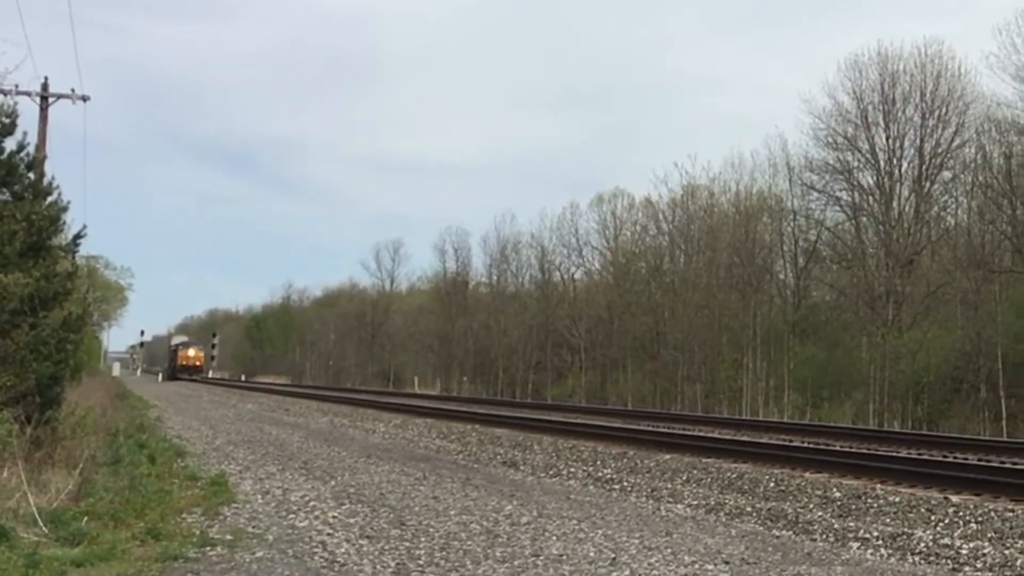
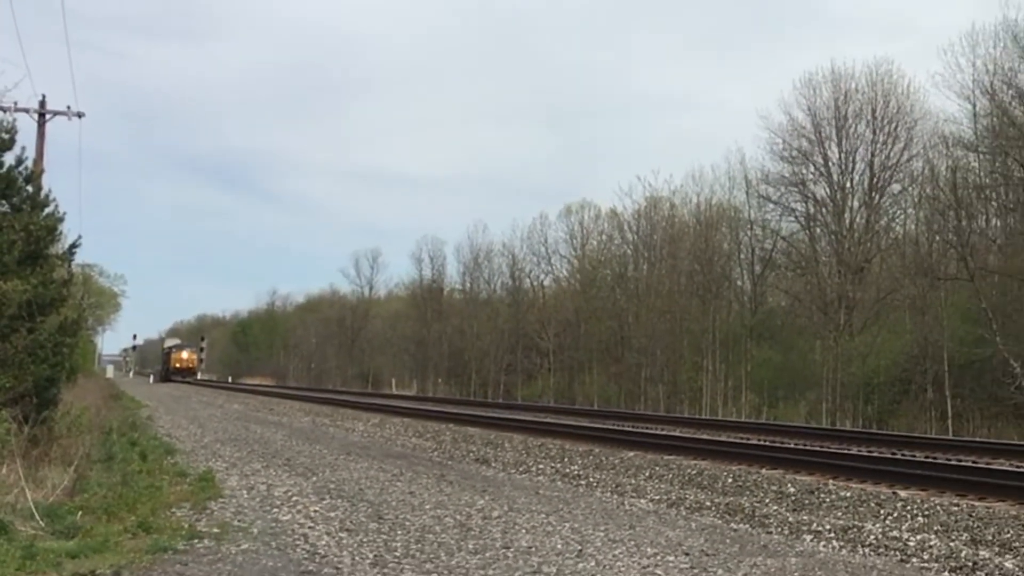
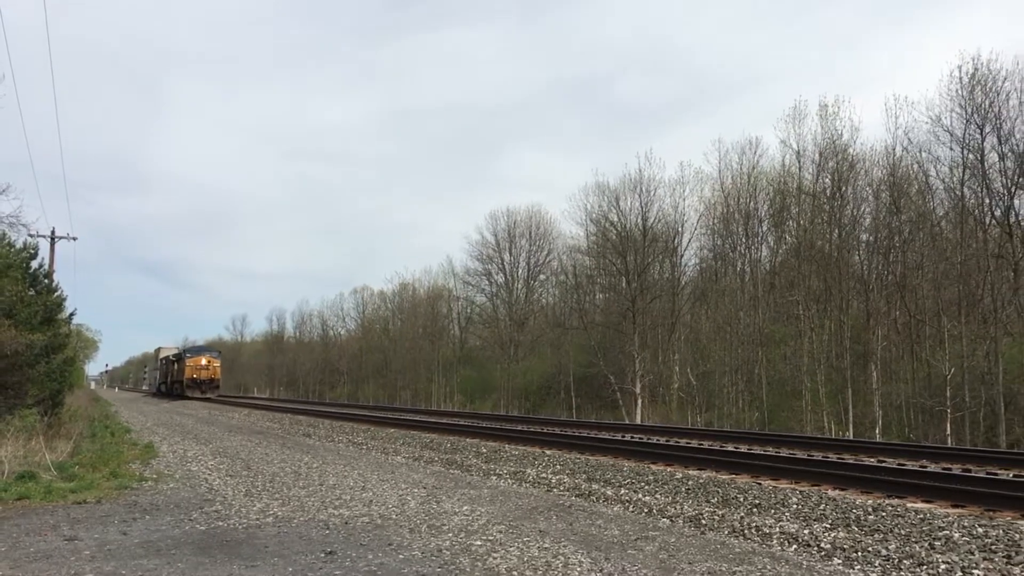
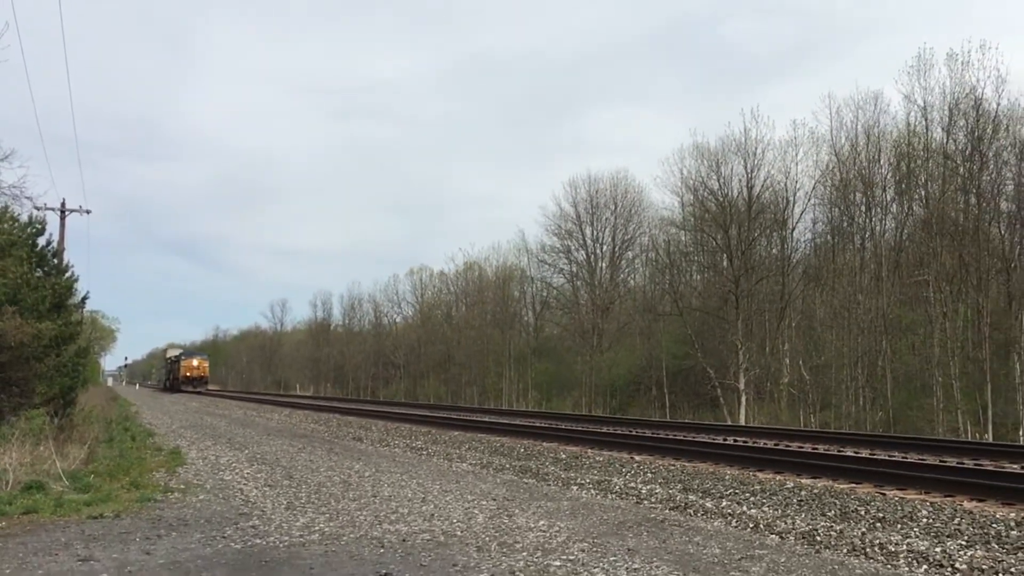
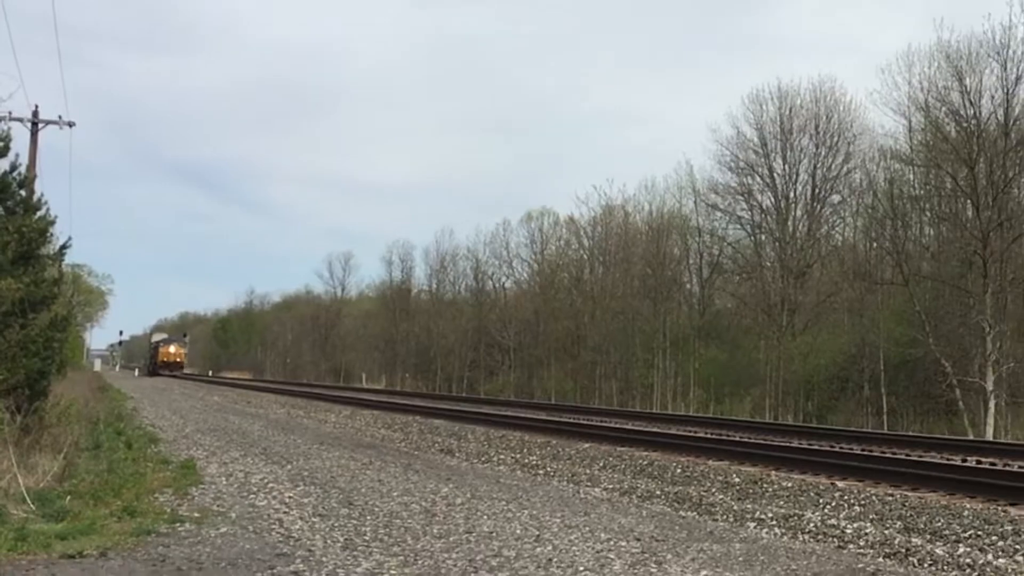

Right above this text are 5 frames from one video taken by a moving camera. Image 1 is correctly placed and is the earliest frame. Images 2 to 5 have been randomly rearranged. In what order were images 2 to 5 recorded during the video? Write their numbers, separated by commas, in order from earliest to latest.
2, 5, 4, 3
